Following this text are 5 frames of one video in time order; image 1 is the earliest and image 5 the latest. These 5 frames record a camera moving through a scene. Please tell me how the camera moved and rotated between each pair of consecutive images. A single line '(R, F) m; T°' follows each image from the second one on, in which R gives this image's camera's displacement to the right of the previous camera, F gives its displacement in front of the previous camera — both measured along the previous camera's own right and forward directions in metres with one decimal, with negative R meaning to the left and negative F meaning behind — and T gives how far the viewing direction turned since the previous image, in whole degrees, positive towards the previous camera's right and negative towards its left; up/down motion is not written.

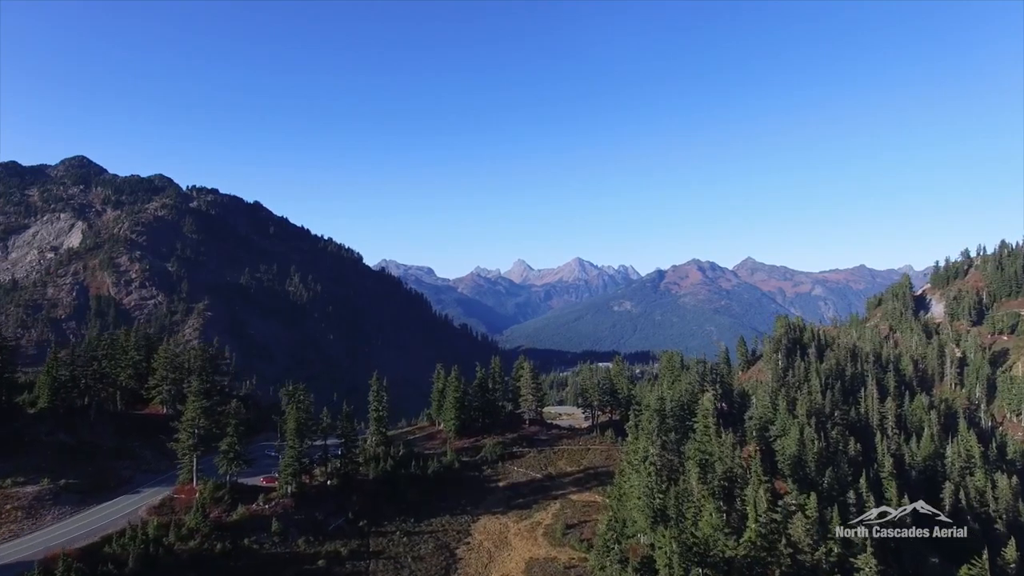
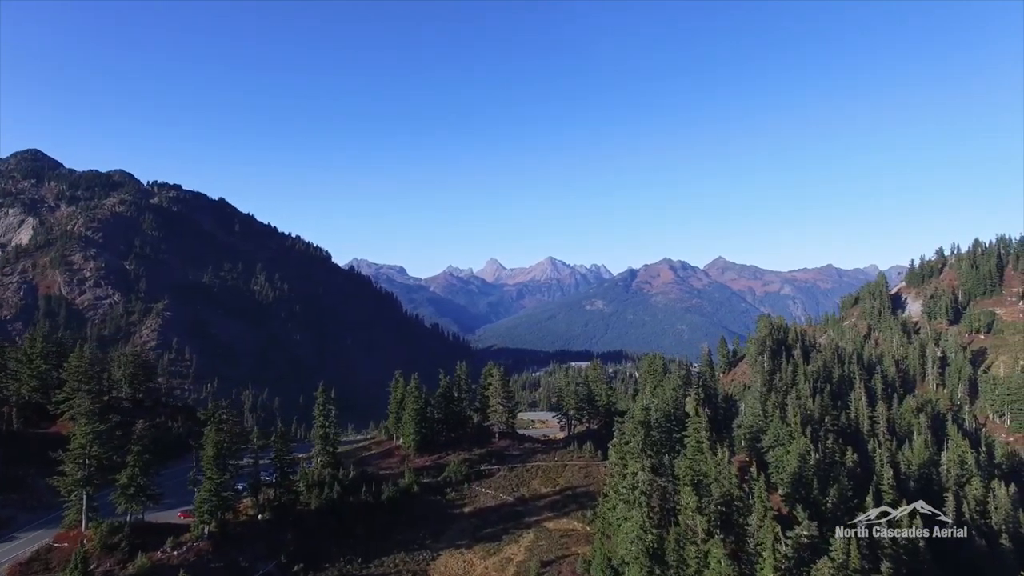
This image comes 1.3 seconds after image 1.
(+0.8, +8.5) m; +2°
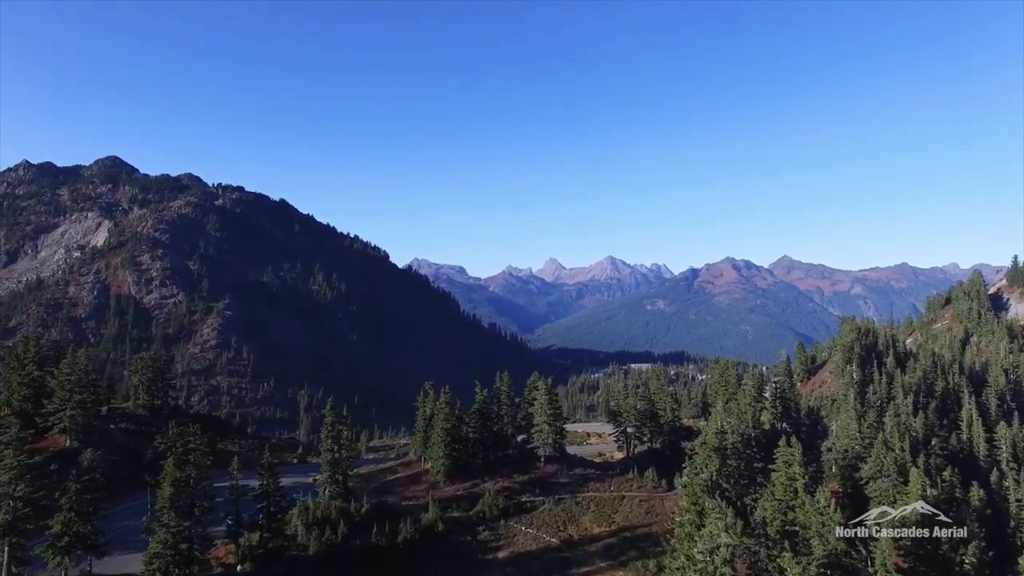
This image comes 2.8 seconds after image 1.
(+1.2, +11.1) m; -6°
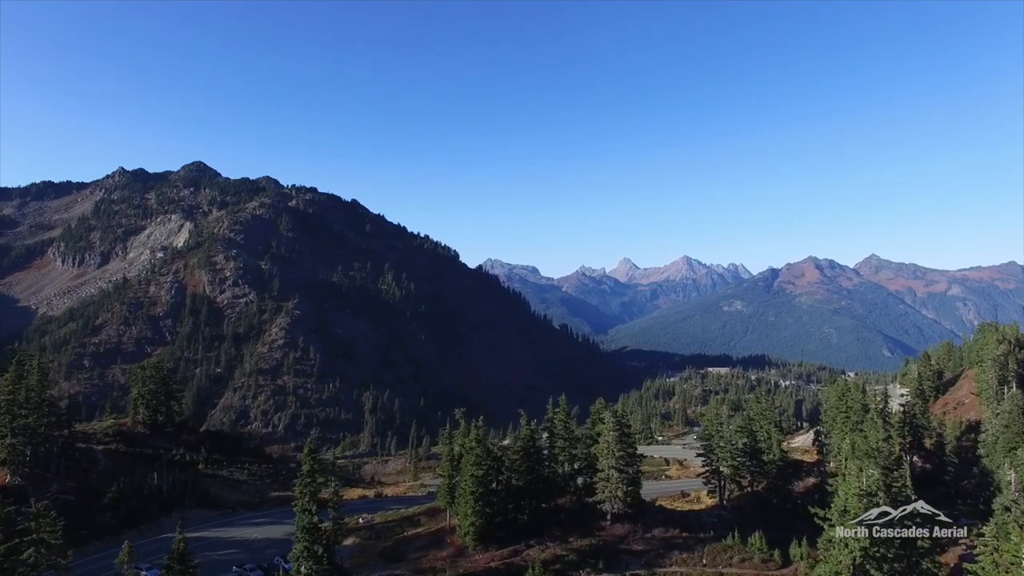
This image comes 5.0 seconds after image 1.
(+1.3, +16.3) m; -7°
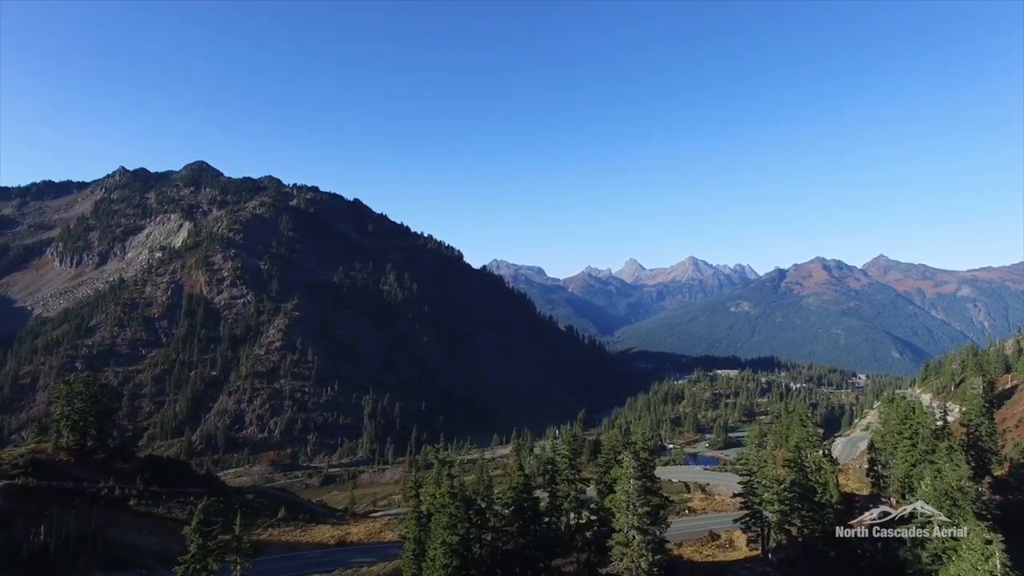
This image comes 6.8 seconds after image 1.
(+1.2, +11.7) m; -1°
